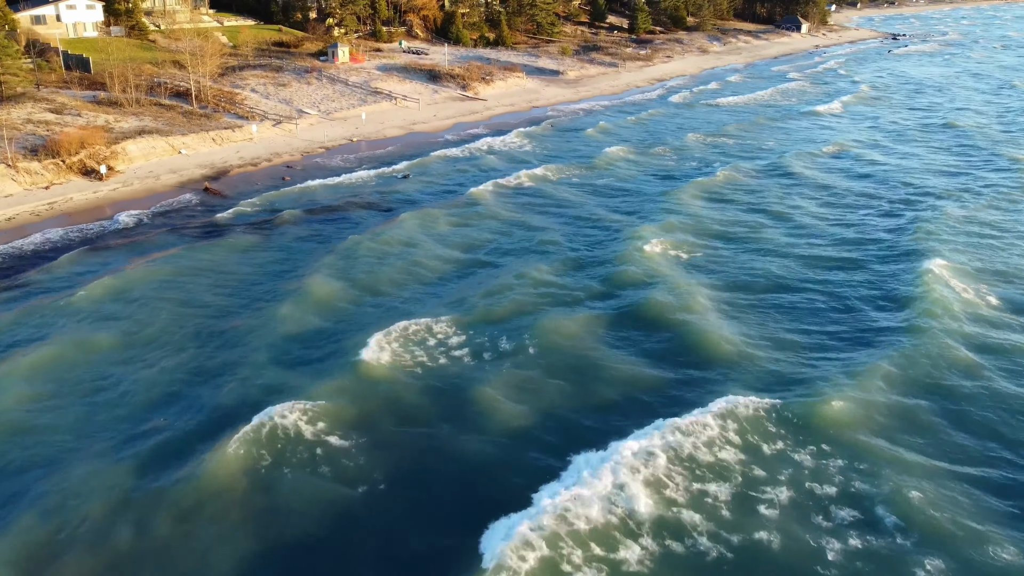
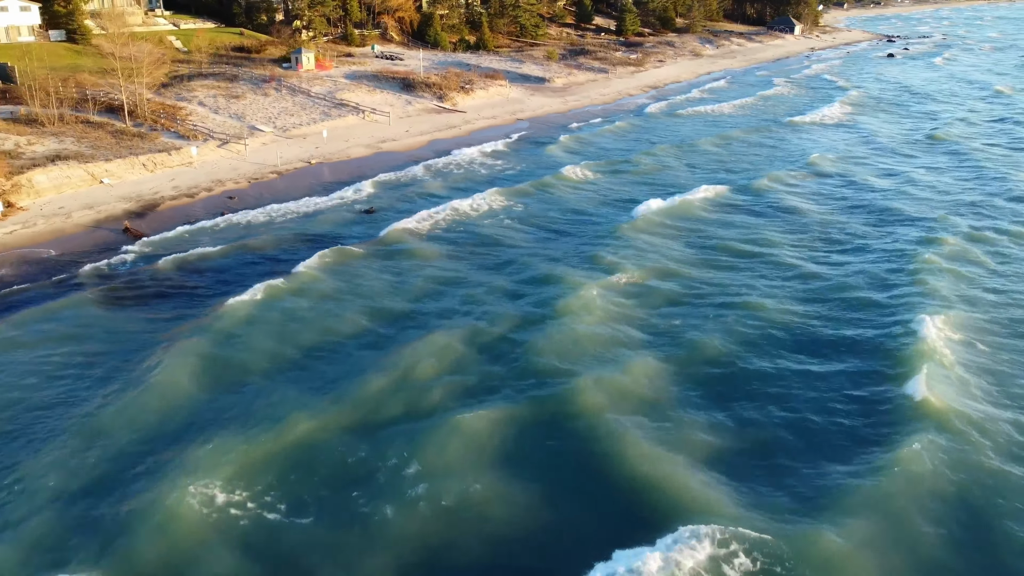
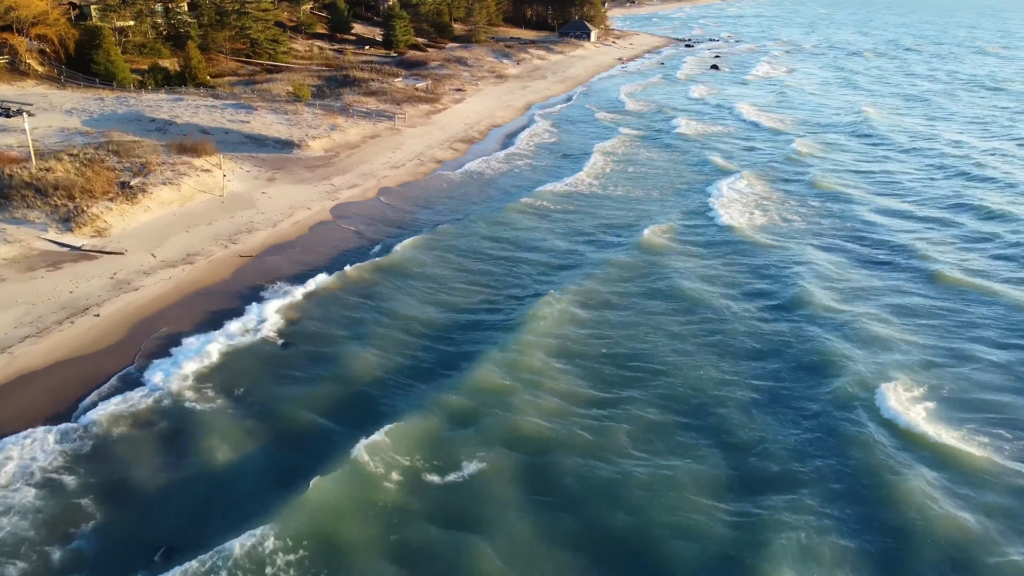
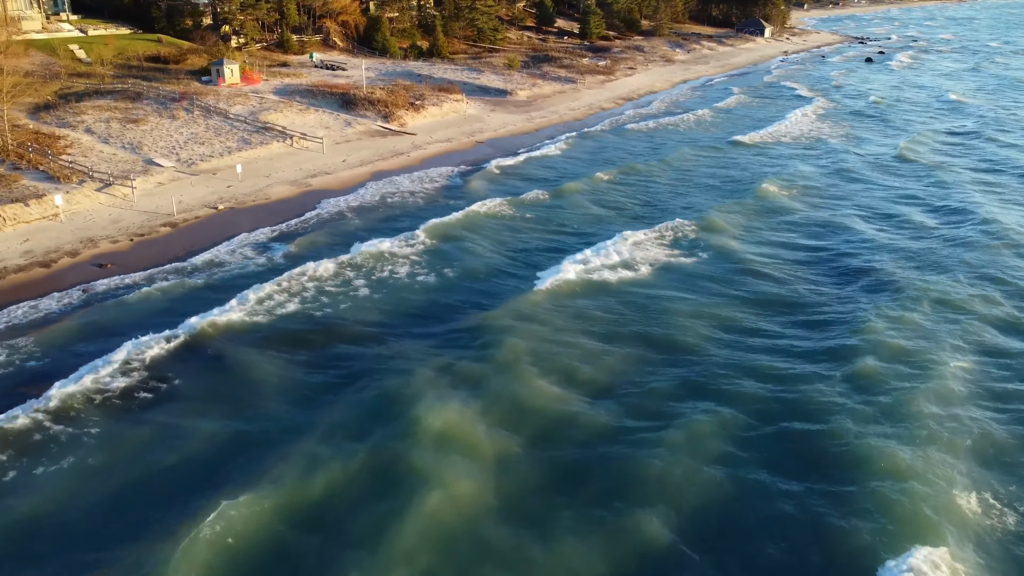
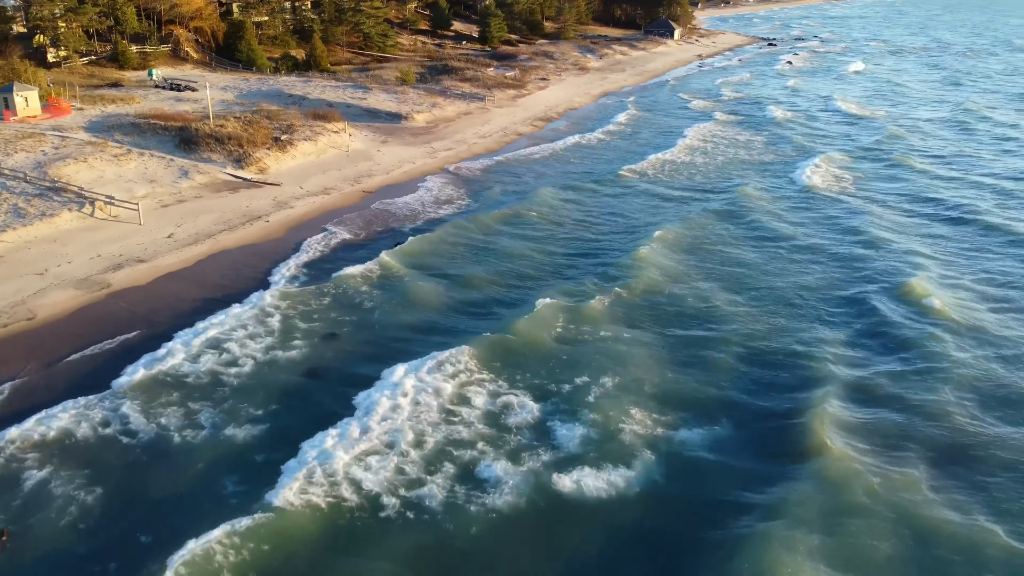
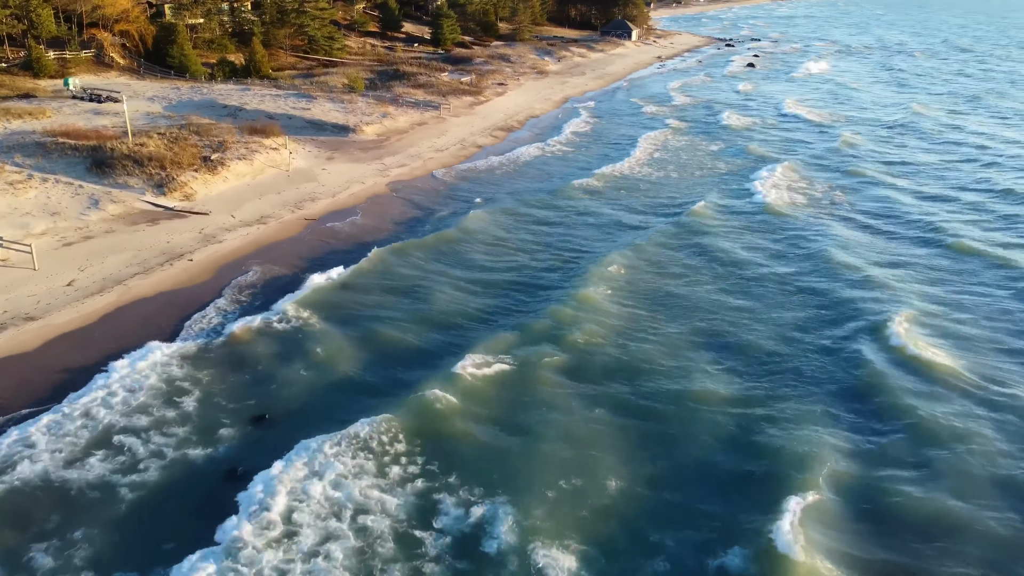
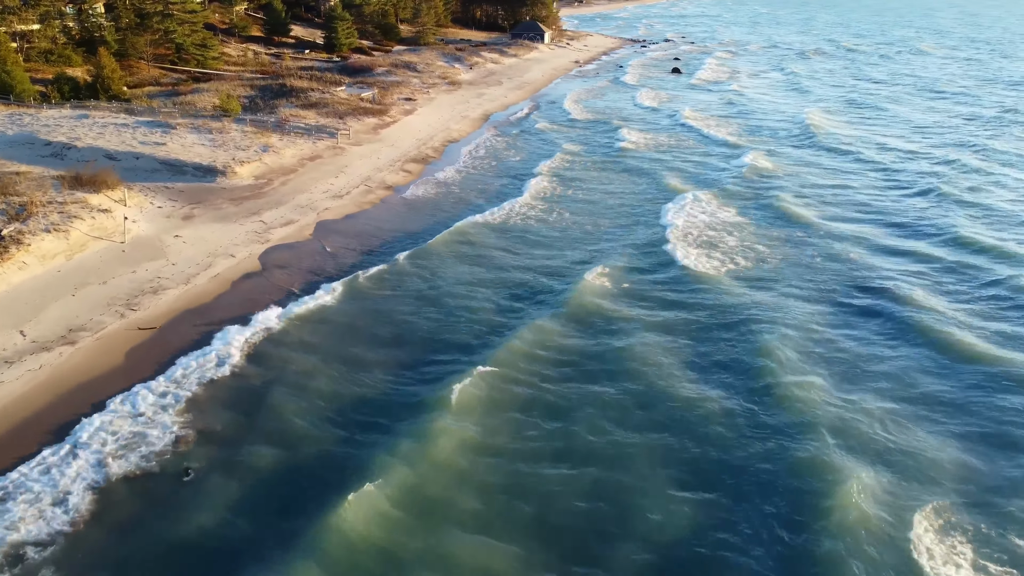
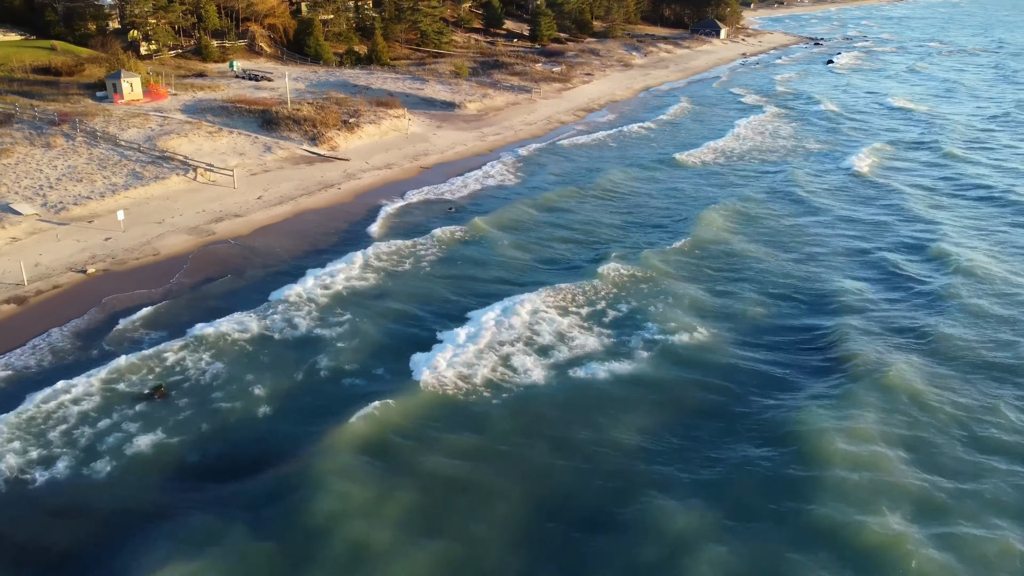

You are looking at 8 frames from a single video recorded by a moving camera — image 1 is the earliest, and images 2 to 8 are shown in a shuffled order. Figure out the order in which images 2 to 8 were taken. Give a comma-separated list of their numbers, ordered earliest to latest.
2, 4, 8, 5, 6, 3, 7
